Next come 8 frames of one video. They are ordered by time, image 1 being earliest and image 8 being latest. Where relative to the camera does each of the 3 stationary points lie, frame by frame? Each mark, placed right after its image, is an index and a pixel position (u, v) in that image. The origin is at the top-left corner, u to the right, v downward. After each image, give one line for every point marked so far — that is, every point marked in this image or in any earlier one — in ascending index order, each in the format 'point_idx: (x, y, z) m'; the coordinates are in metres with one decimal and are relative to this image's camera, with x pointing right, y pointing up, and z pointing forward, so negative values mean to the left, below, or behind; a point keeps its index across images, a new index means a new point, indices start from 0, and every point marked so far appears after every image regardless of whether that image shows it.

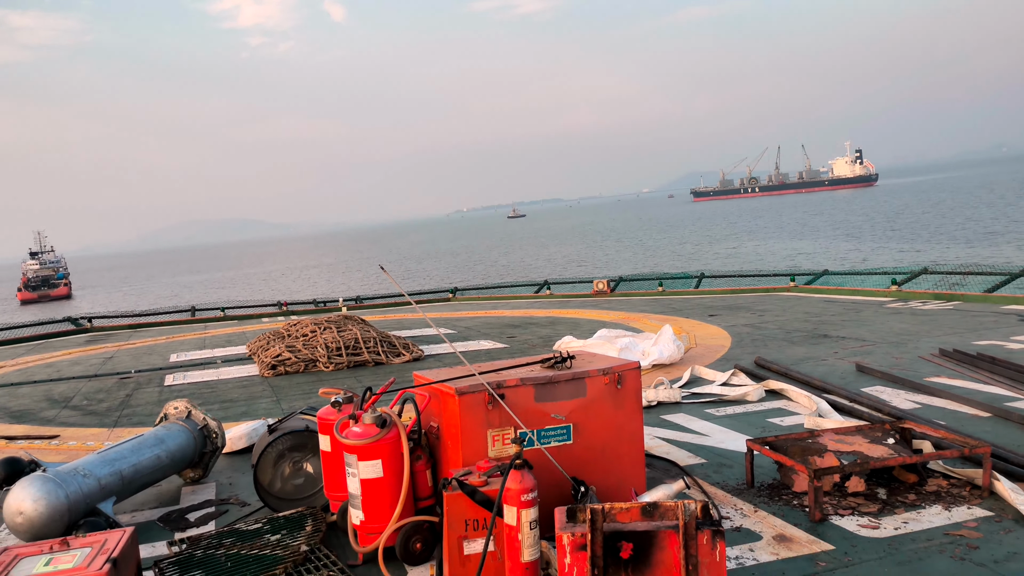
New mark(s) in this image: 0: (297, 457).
0: (-2.6, -2.1, +9.4) m
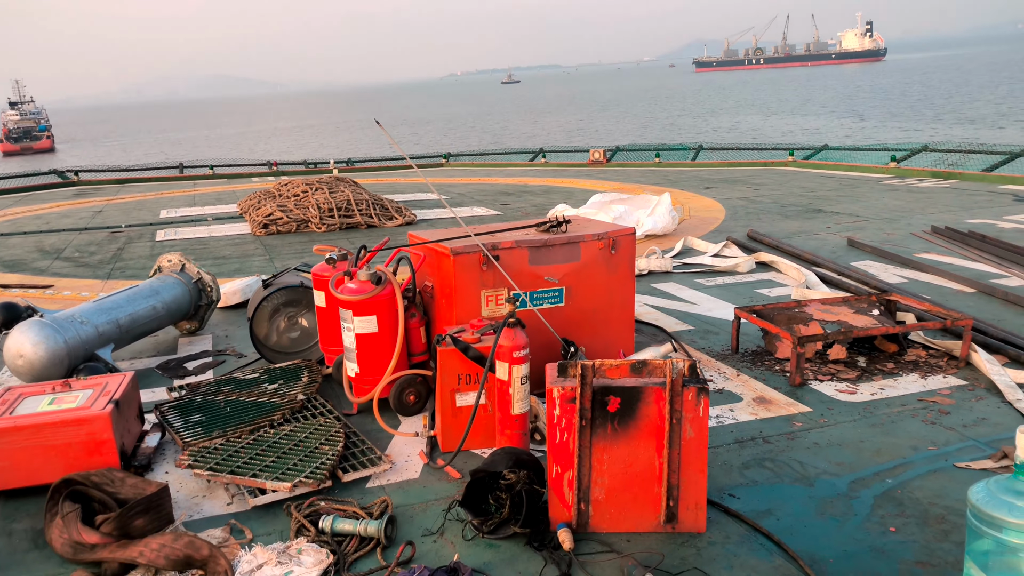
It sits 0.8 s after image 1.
0: (-2.7, -0.3, +9.5) m
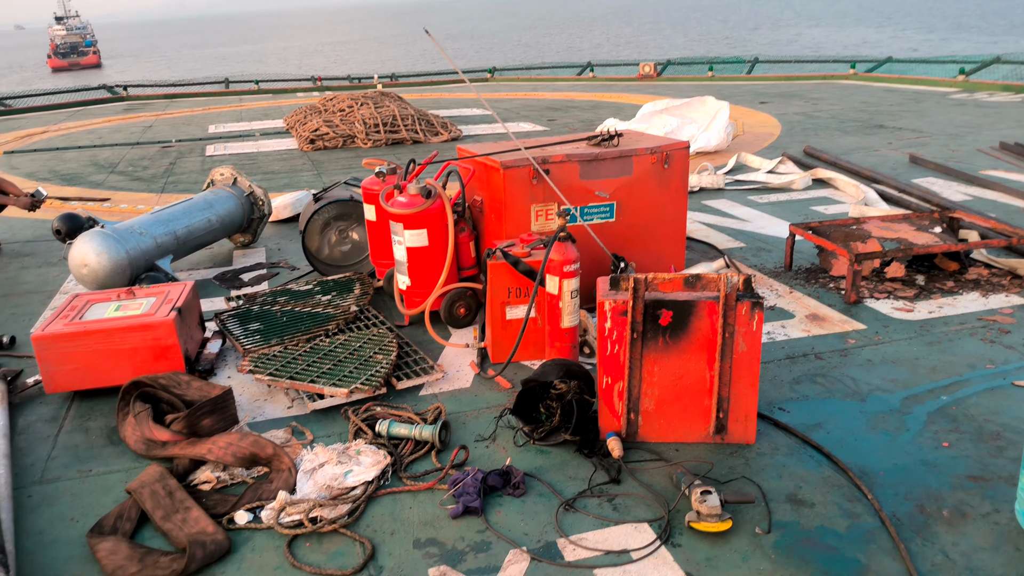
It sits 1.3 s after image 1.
0: (-2.1, +0.8, +9.6) m
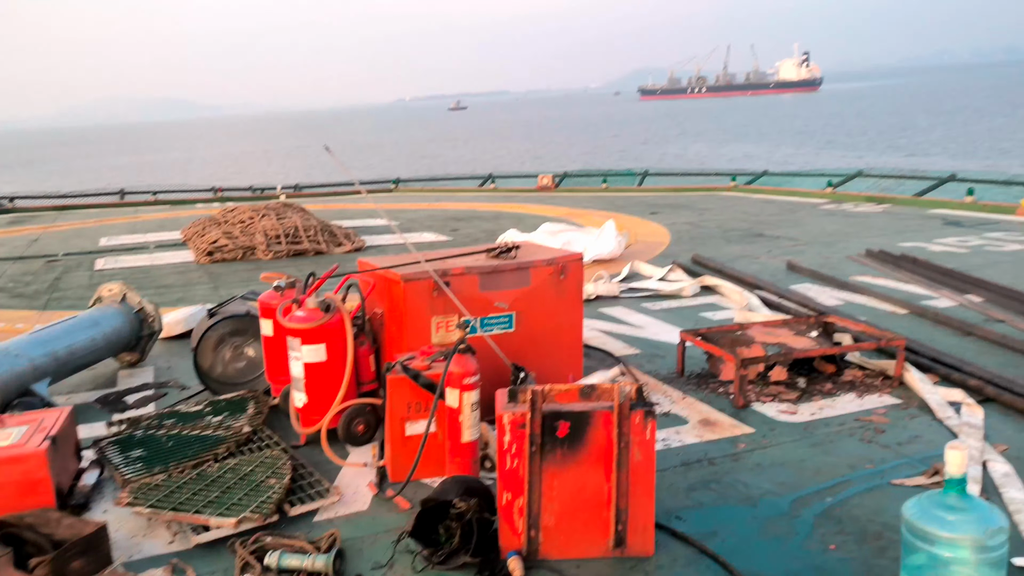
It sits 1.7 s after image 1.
0: (-3.4, -0.7, +9.4) m
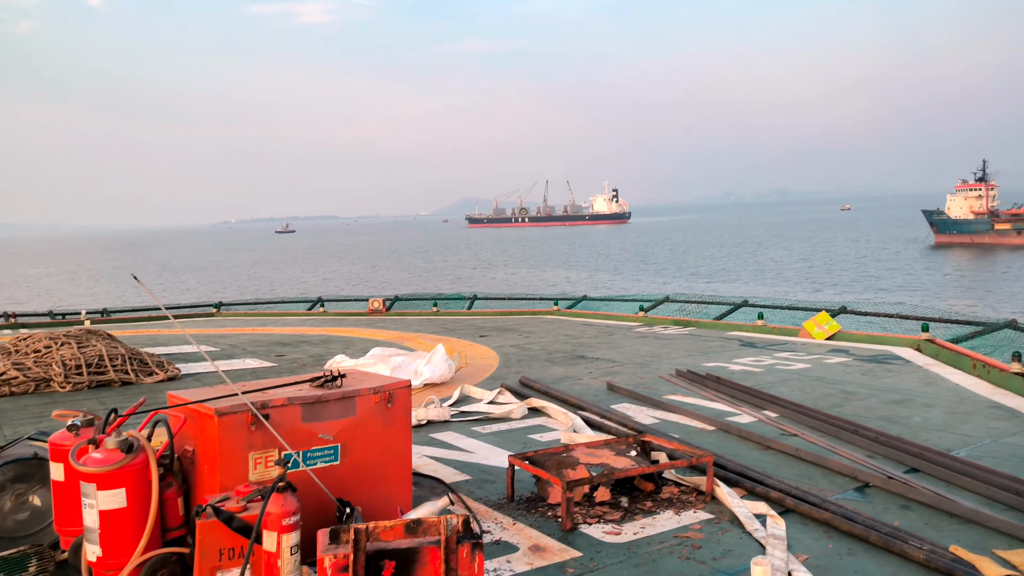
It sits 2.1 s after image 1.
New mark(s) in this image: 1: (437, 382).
0: (-5.3, -2.2, +8.3) m
1: (-1.3, -1.6, +13.0) m
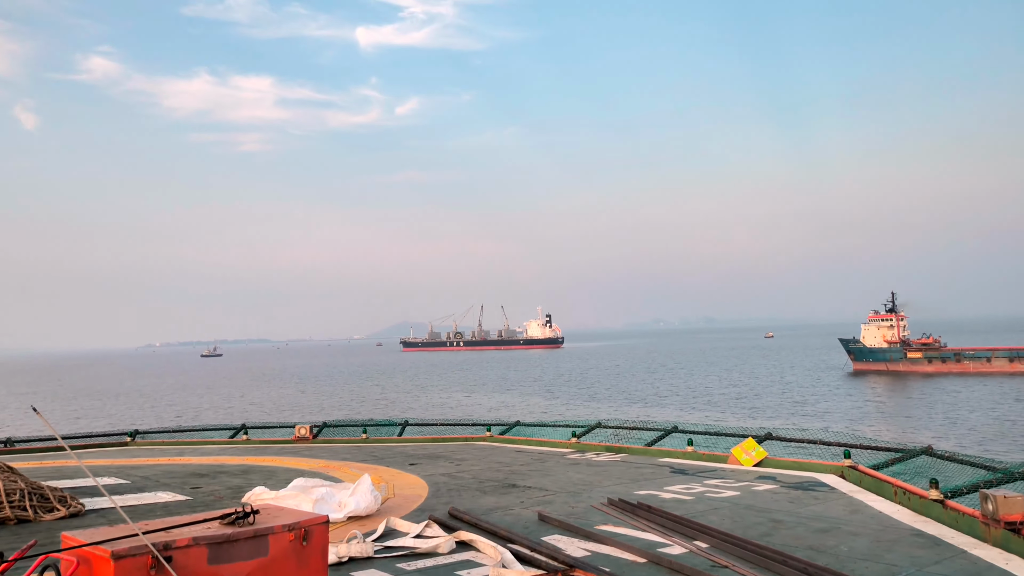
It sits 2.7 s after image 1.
0: (-6.2, -3.5, +7.5) m
1: (-2.4, -3.7, +12.4) m
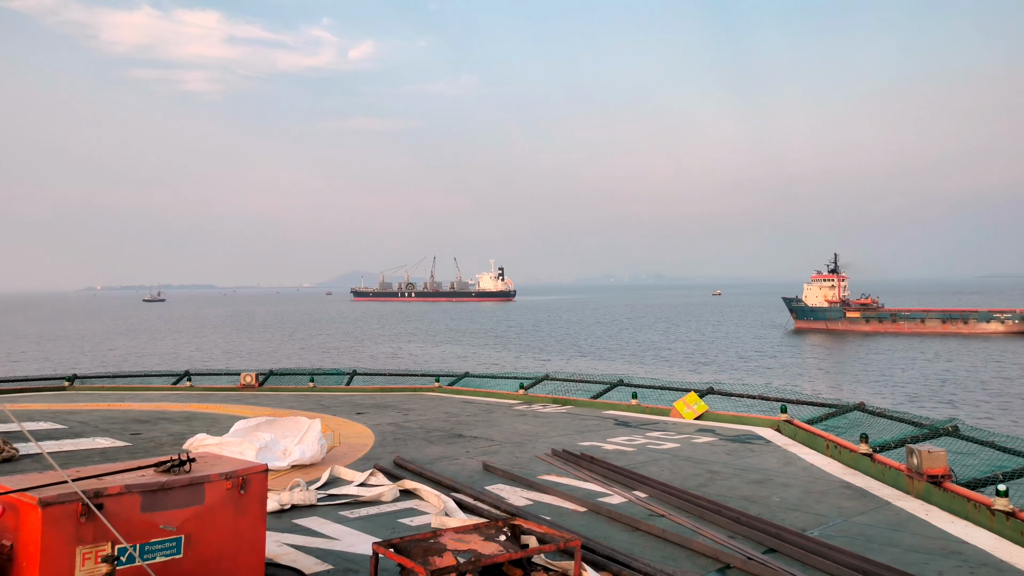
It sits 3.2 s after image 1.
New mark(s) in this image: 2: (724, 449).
0: (-6.8, -2.9, +7.3) m
1: (-3.3, -2.8, +12.4) m
2: (+3.6, -2.8, +13.1) m
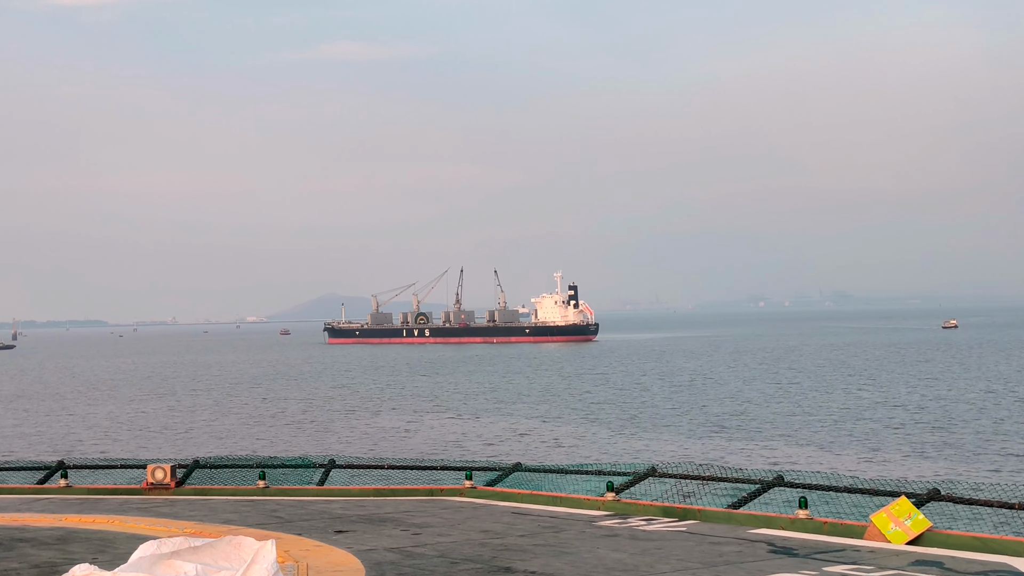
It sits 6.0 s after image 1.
0: (-6.2, -3.0, +2.5) m
1: (-2.5, -3.2, +7.5) m
2: (+4.5, -3.1, +7.9) m
